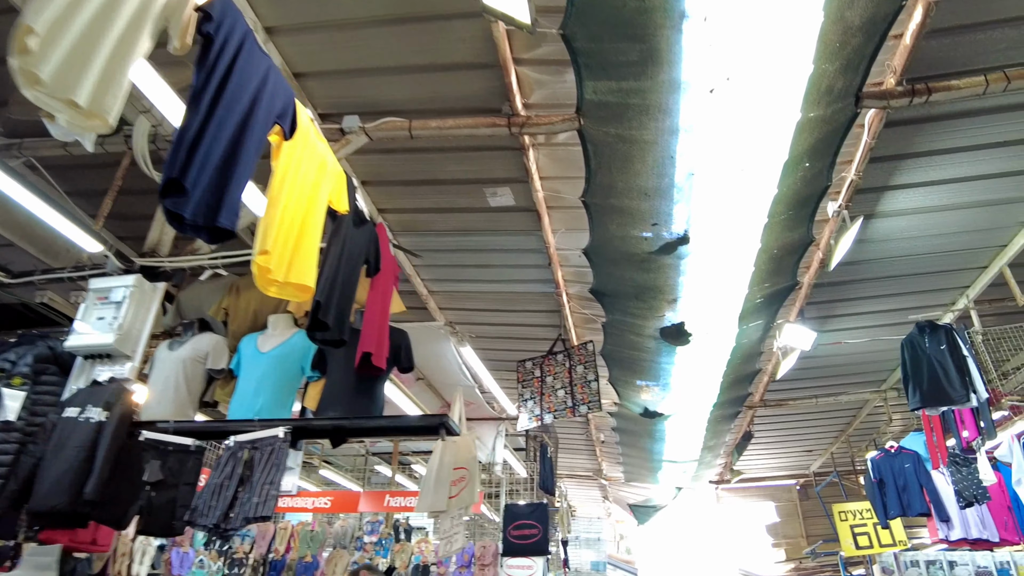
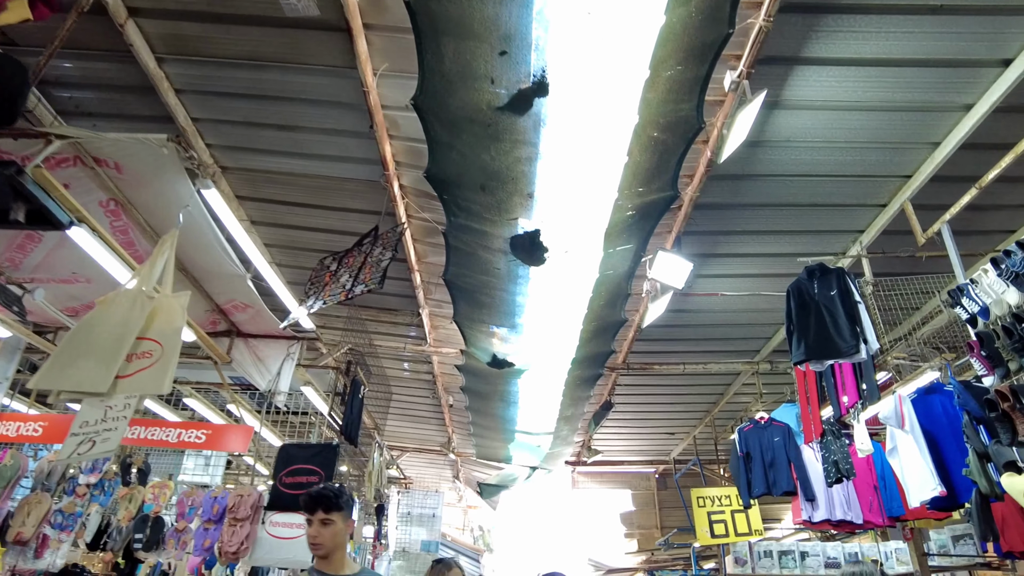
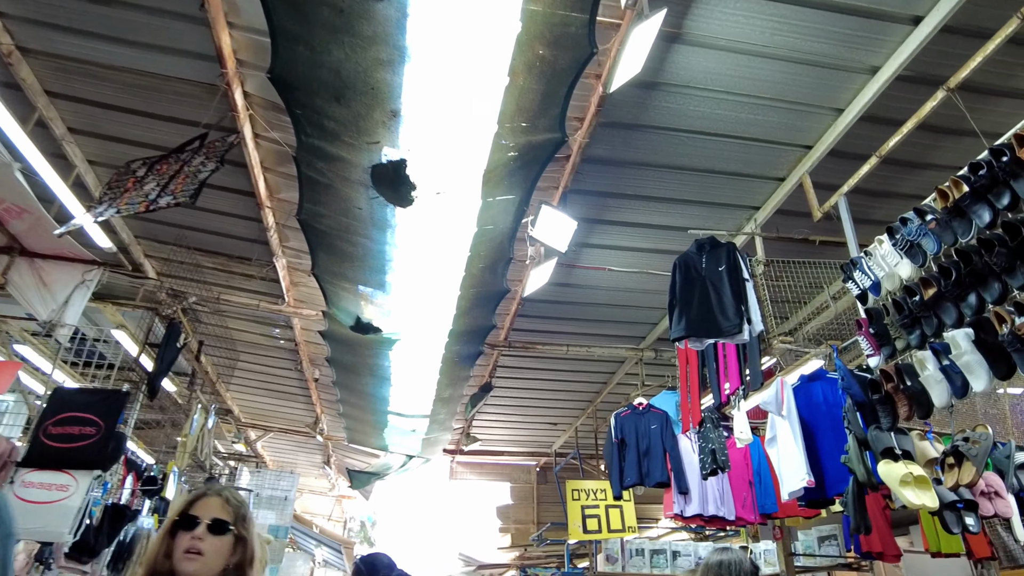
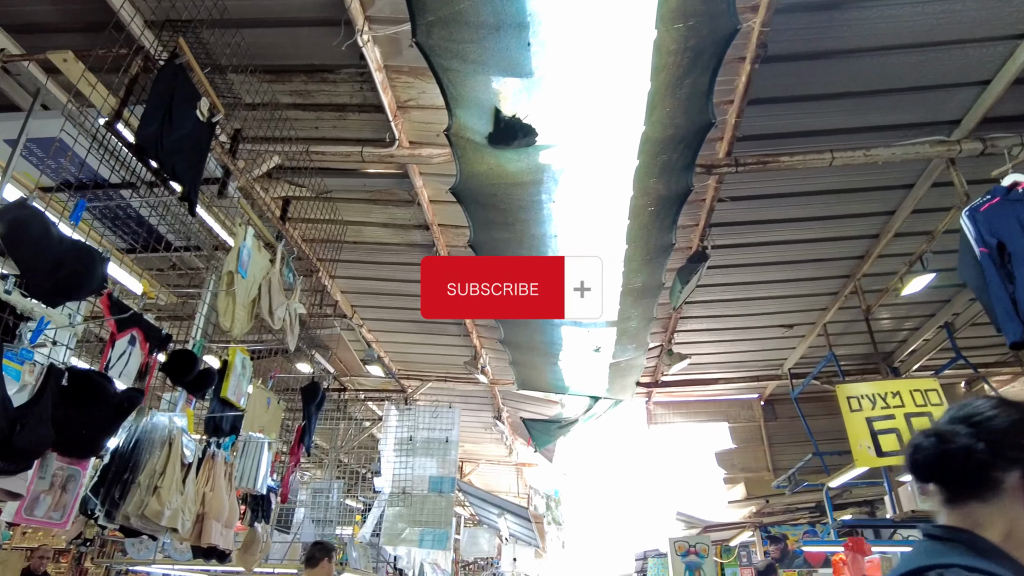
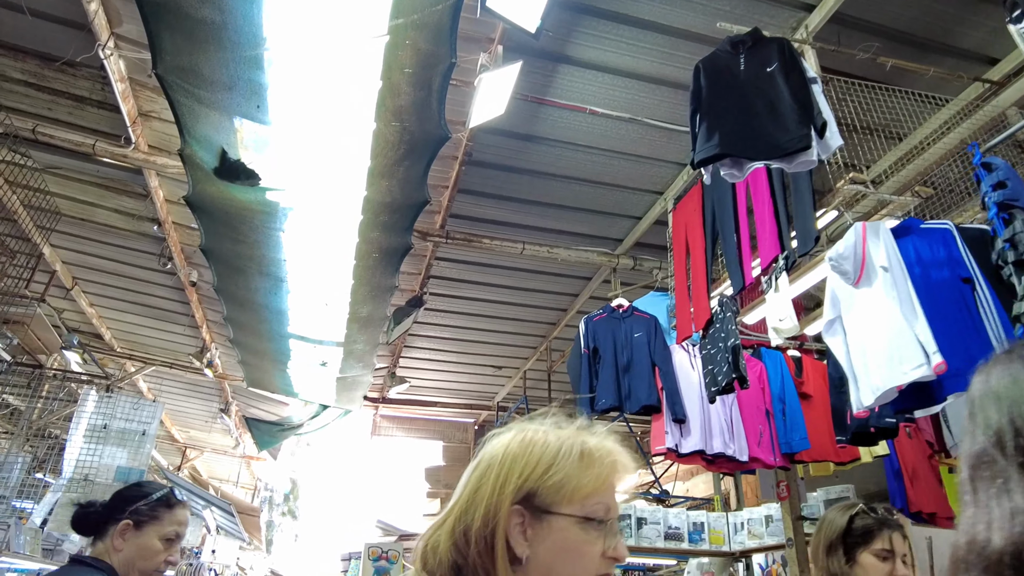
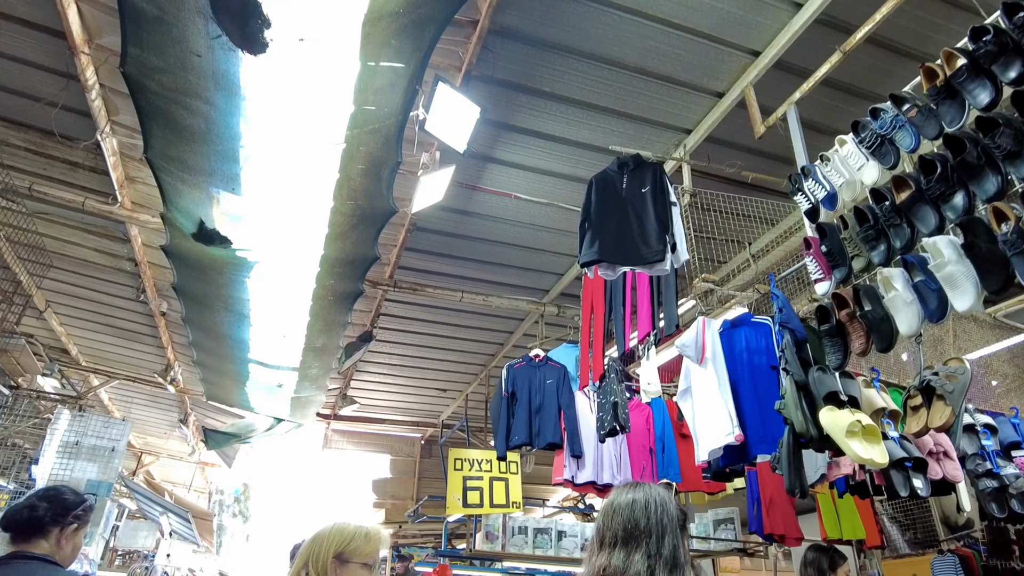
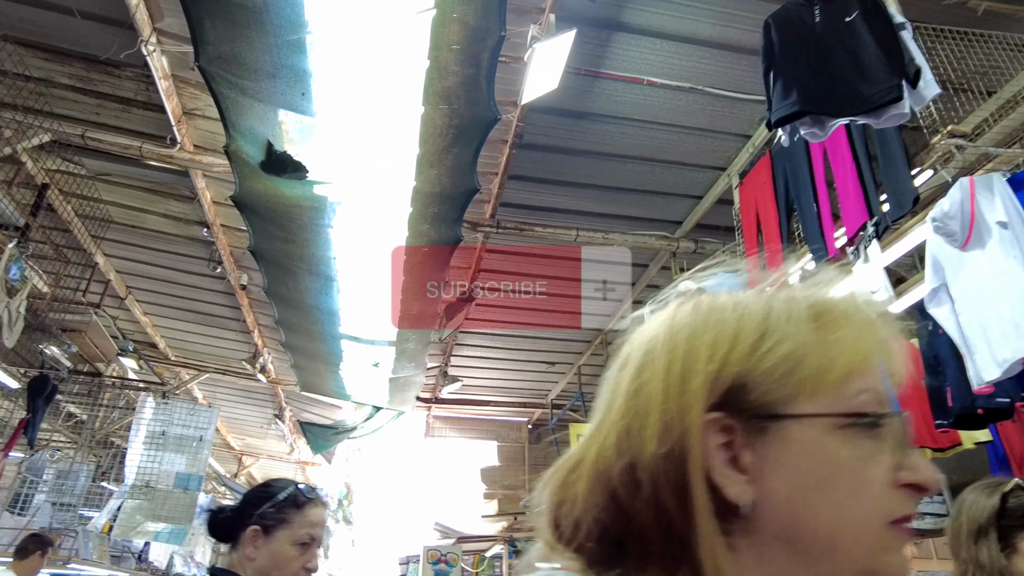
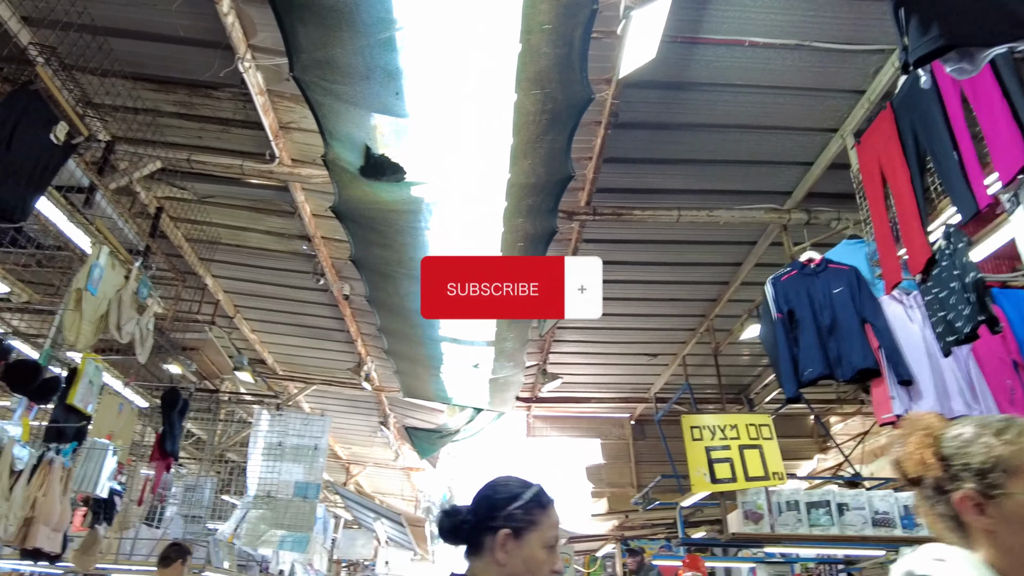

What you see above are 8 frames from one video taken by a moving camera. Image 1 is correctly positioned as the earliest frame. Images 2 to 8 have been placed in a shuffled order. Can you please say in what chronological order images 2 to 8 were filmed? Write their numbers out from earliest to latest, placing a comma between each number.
2, 3, 6, 5, 7, 8, 4
